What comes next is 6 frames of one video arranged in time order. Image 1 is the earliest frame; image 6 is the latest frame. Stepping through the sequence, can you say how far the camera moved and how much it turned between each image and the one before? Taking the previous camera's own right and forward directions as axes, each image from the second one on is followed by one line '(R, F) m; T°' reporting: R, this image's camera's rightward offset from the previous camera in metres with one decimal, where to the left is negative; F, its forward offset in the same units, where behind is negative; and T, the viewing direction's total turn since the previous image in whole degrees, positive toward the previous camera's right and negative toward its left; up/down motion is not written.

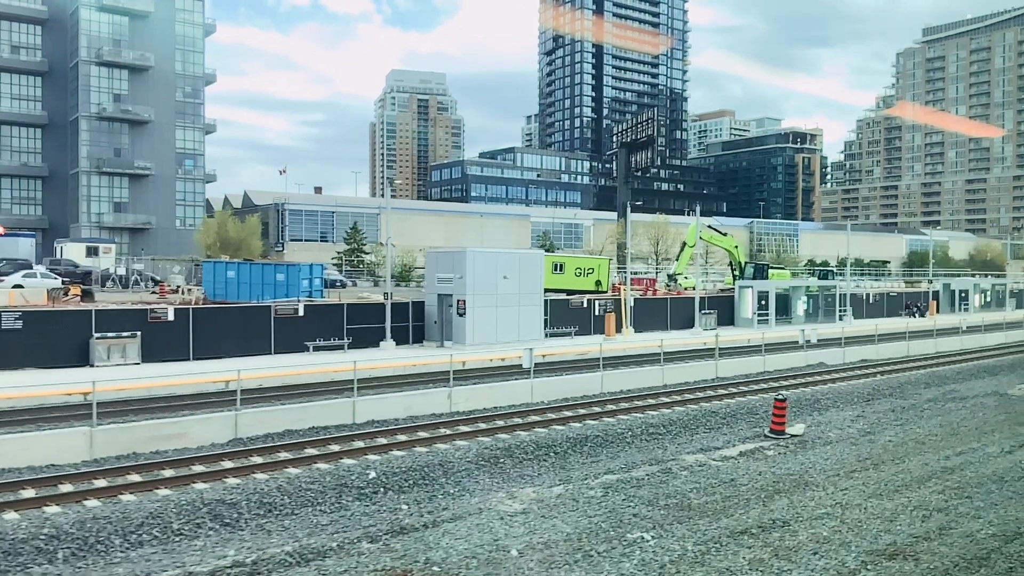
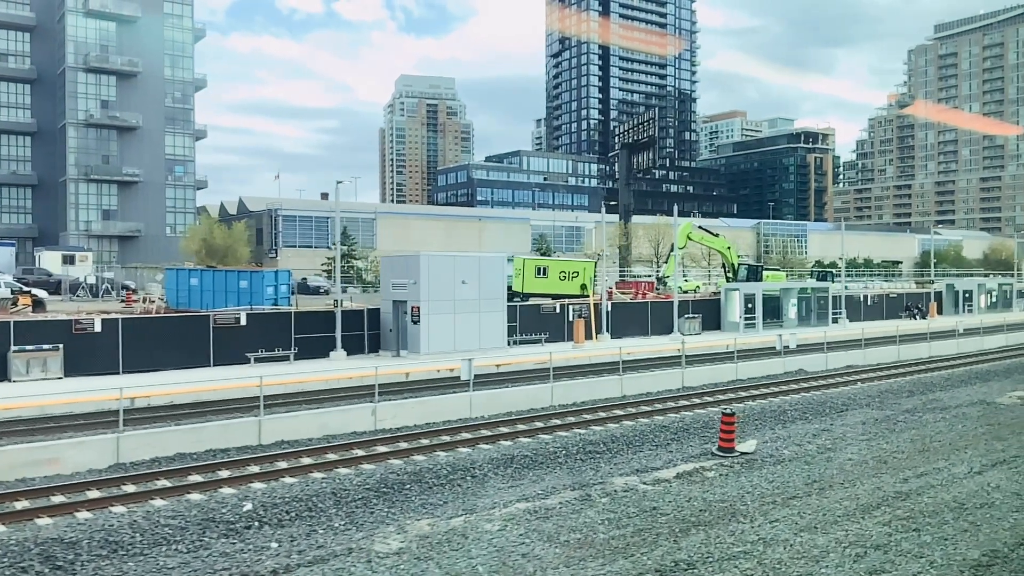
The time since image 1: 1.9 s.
(+2.0, +1.9) m; -1°
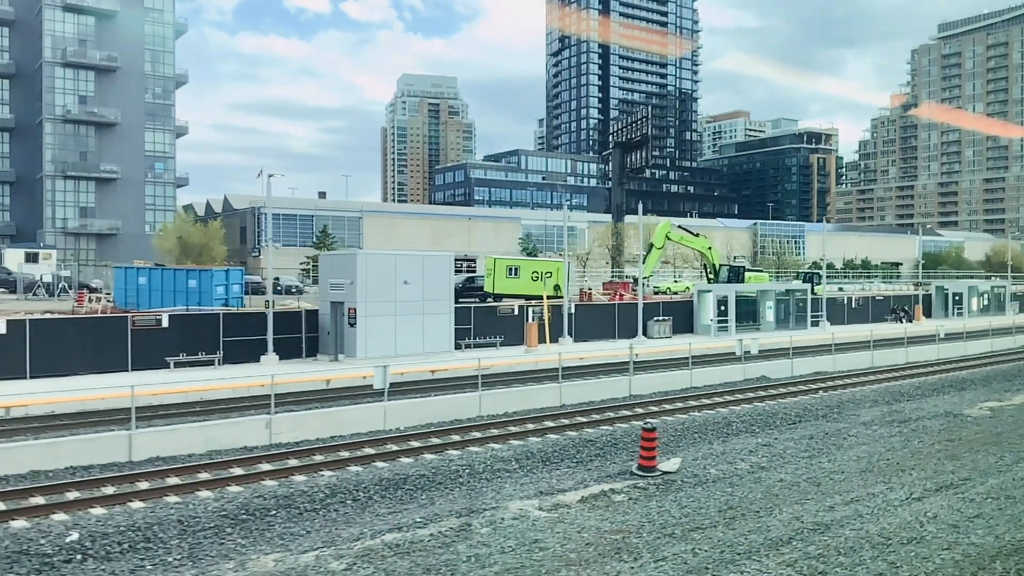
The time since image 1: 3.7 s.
(+2.0, +1.8) m; 0°
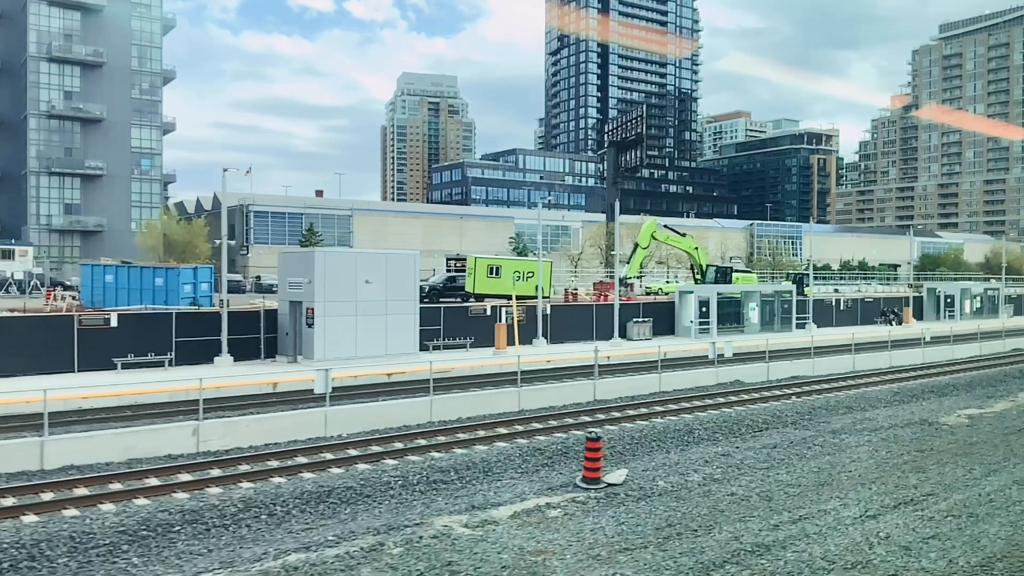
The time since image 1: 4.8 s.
(+1.2, +1.0) m; 0°
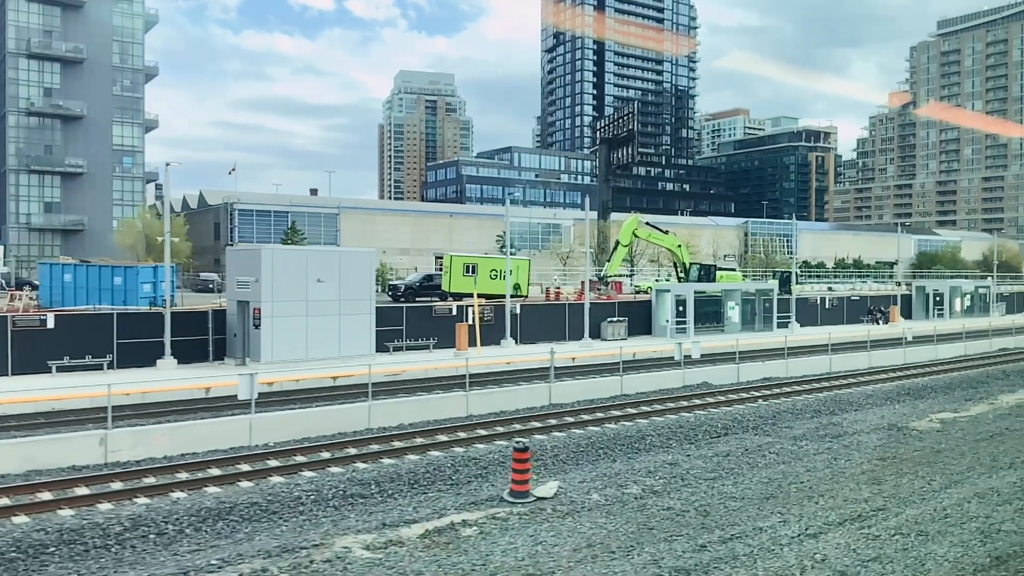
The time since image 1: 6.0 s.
(+1.3, +1.2) m; 0°
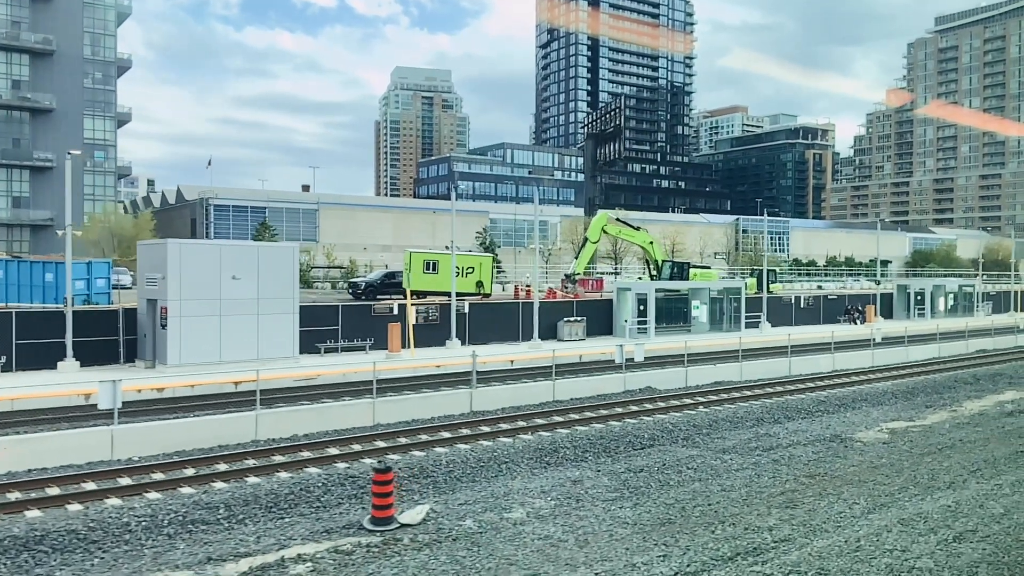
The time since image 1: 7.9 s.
(+2.1, +1.8) m; 0°
